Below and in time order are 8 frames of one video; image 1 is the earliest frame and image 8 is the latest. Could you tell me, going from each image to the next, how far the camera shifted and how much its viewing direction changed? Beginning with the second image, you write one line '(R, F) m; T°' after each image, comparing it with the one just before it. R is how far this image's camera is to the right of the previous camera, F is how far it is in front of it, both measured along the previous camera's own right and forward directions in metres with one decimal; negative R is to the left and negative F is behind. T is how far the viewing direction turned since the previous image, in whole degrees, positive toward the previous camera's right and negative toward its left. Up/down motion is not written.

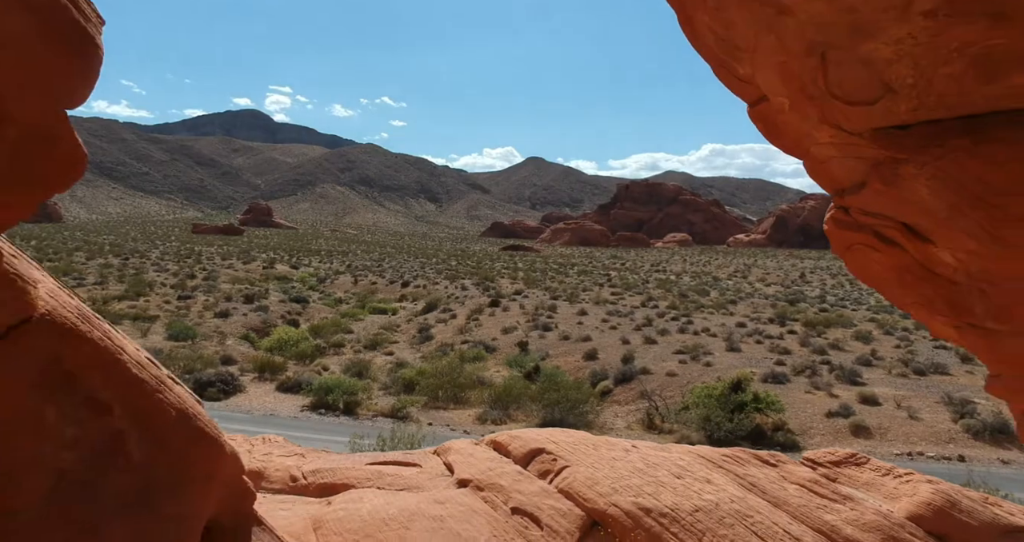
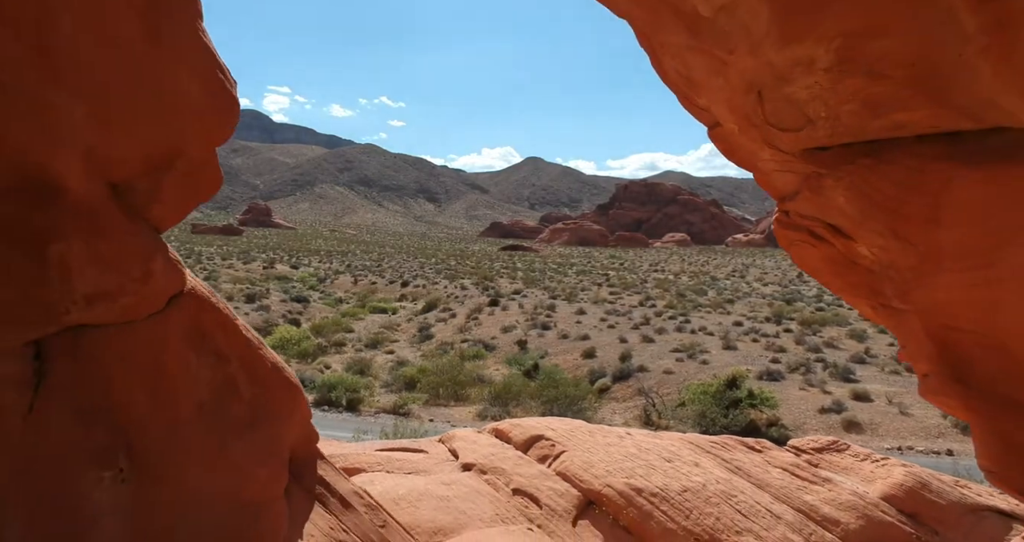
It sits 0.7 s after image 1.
(0.0, -0.5) m; 0°
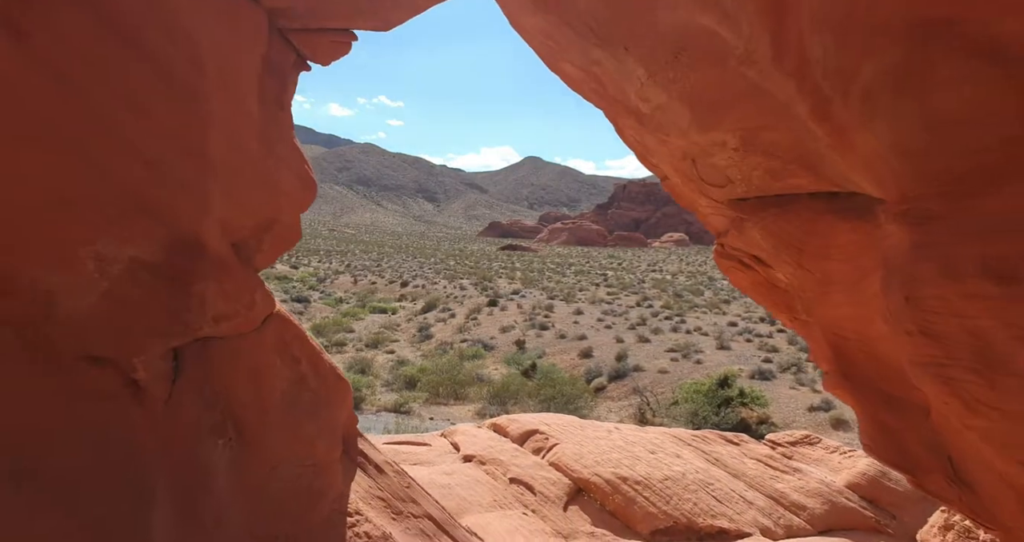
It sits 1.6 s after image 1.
(0.0, -0.7) m; 0°
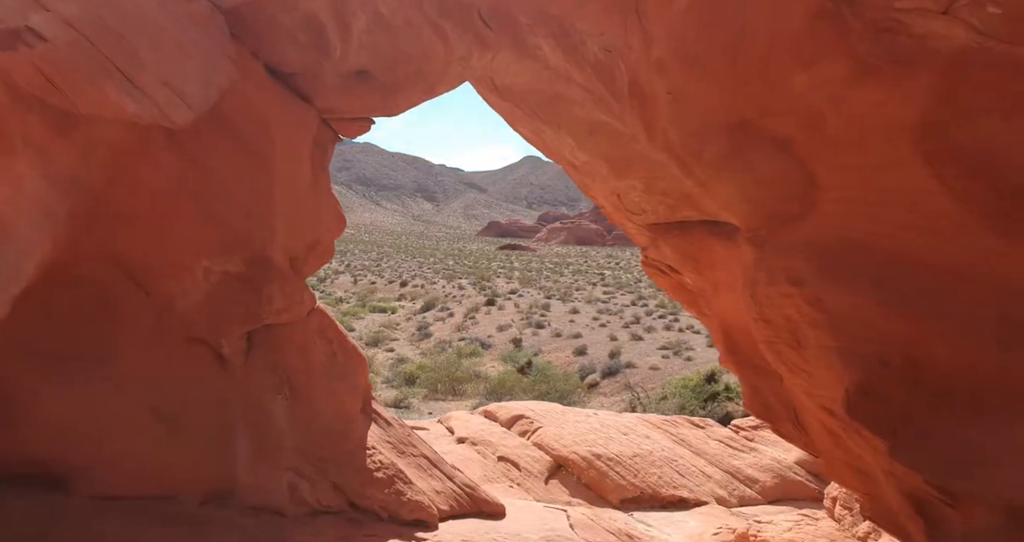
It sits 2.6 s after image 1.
(+0.2, -1.0) m; 0°
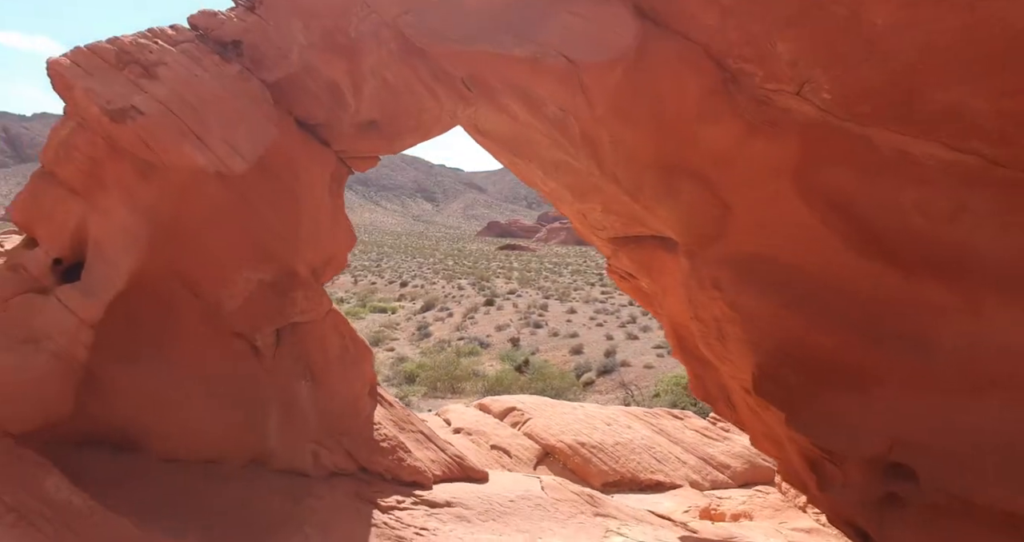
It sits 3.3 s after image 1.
(+0.1, -0.8) m; 0°
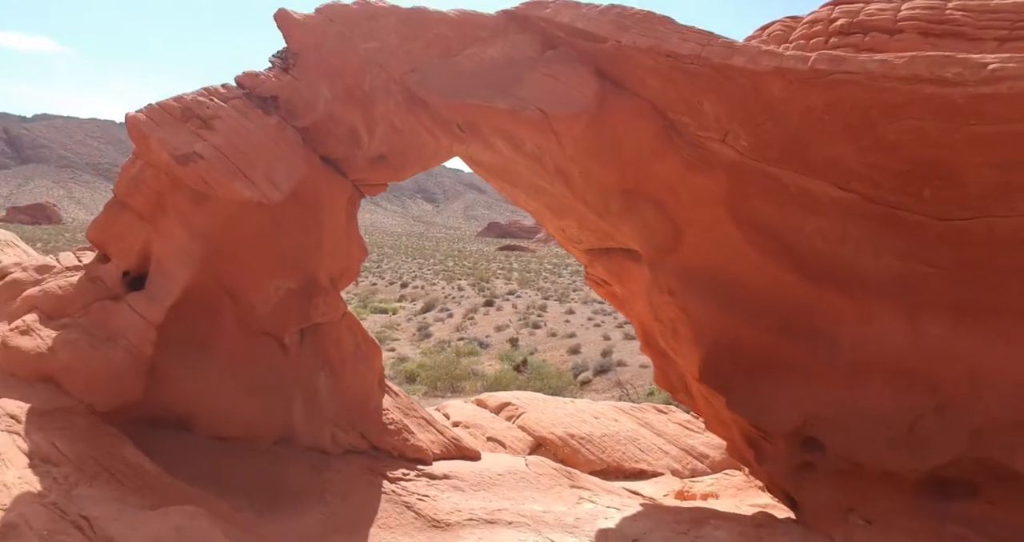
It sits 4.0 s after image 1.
(+0.1, -0.7) m; 0°
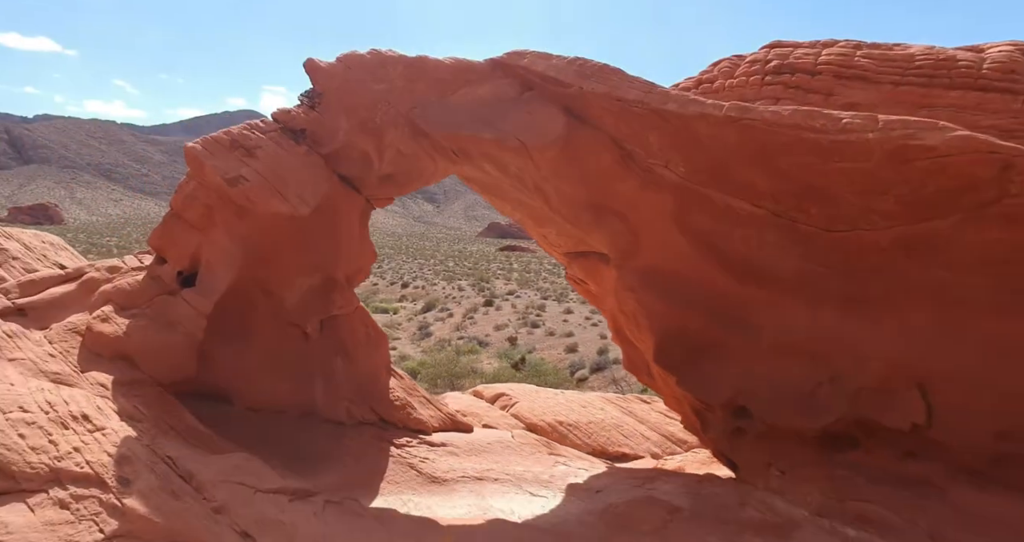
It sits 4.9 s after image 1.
(+0.1, -0.9) m; 0°
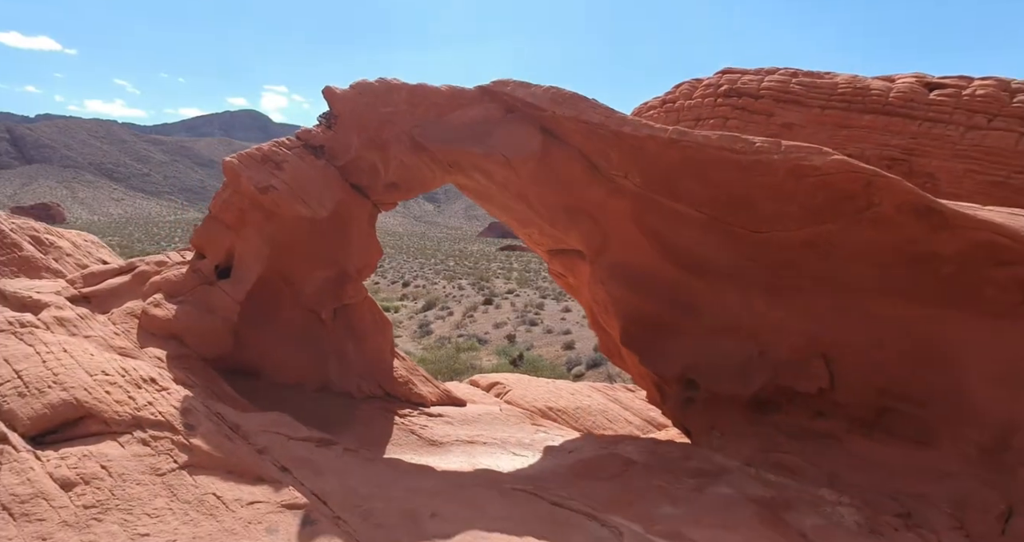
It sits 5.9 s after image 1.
(+0.1, -0.9) m; 0°
